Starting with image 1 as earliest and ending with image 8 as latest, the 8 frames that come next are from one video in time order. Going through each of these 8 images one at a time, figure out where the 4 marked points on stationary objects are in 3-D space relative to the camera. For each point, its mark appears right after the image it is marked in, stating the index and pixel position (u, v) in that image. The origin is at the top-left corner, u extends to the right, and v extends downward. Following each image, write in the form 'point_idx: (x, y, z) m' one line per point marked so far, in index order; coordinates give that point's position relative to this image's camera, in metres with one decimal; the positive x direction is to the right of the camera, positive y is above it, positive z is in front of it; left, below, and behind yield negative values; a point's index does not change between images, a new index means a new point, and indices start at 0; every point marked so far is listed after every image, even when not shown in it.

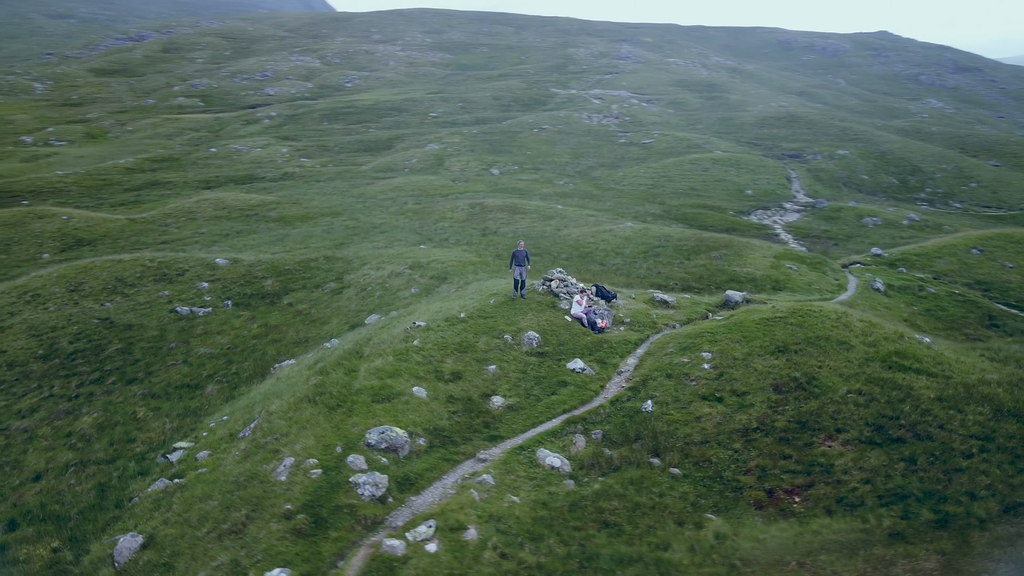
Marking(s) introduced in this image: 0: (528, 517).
0: (+0.2, -5.3, +17.9) m
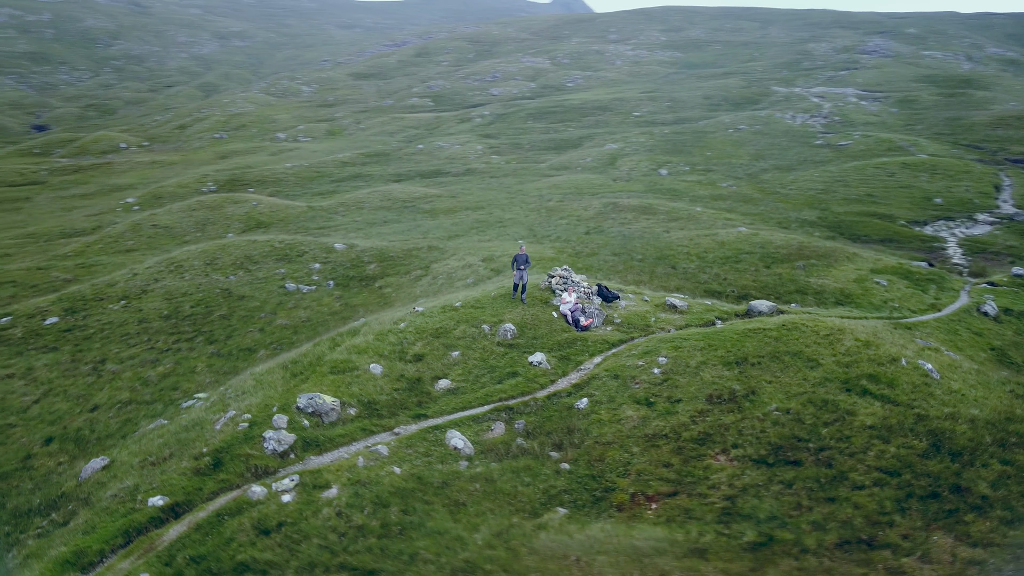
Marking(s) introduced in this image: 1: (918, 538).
0: (-3.1, -4.9, +19.5) m
1: (+8.0, -5.0, +15.7) m
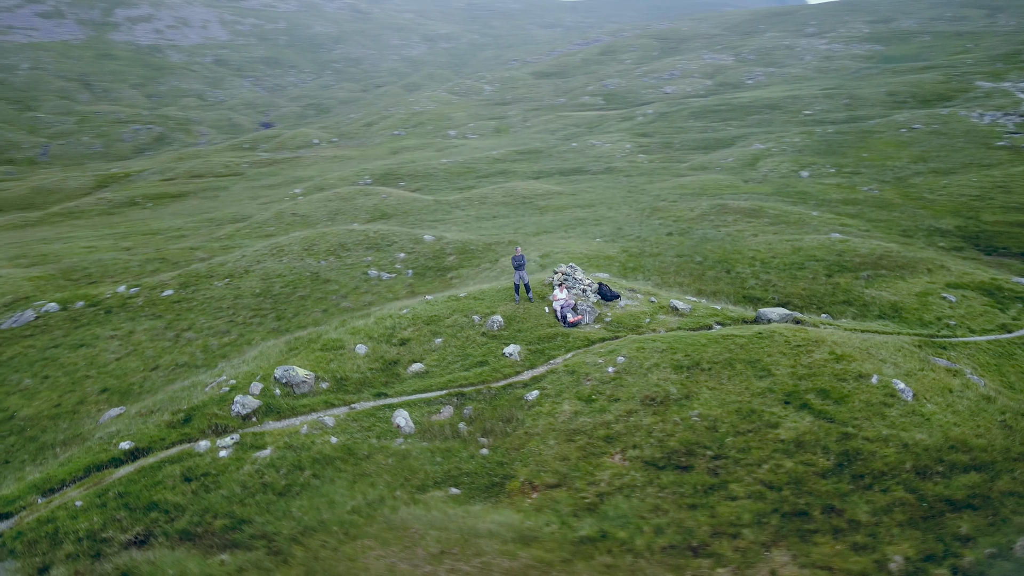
0: (-5.4, -4.5, +21.5) m
1: (+4.5, -5.1, +15.2) m
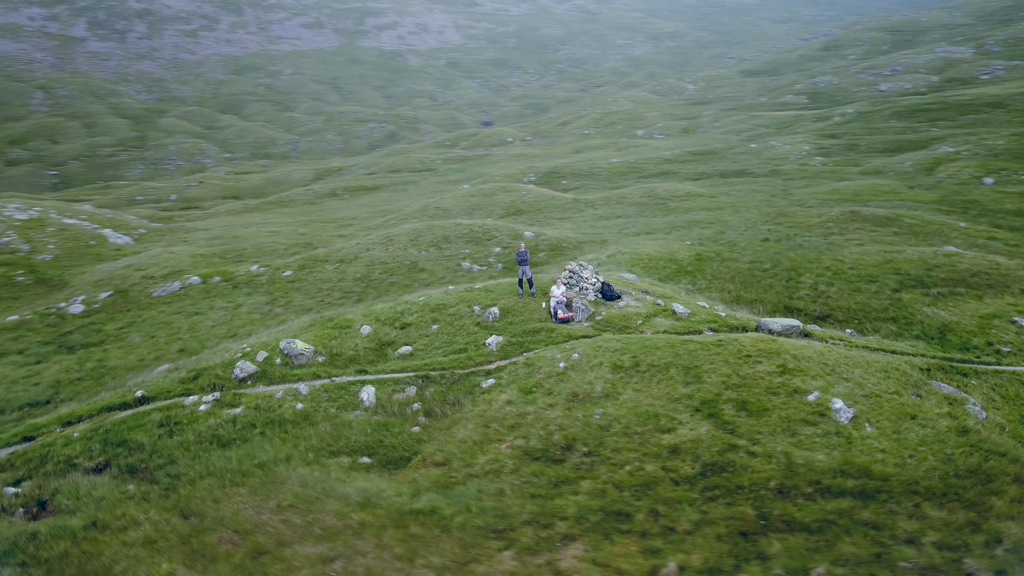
0: (-7.3, -3.9, +24.3) m
1: (+0.6, -5.1, +15.7) m
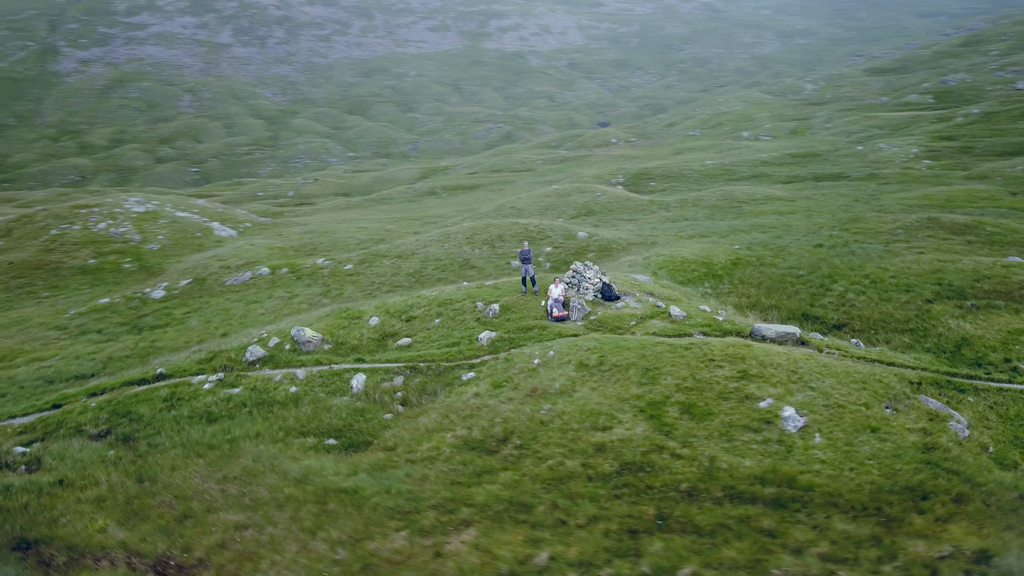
0: (-8.1, -3.6, +26.0) m
1: (-1.5, -4.9, +16.4) m
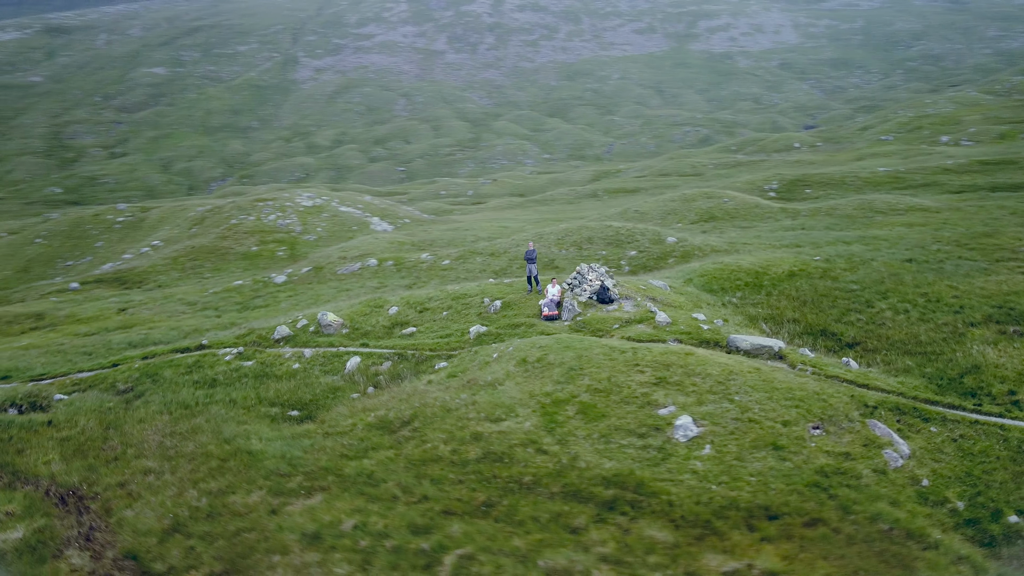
0: (-9.0, -3.1, +29.1) m
1: (-5.0, -4.6, +18.2) m
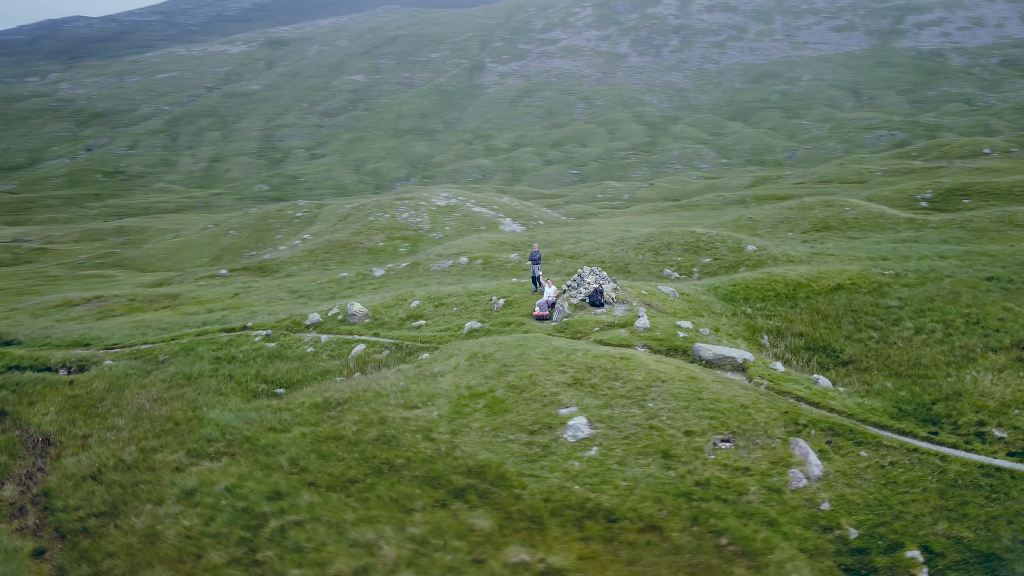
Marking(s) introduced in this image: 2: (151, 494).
0: (-9.3, -2.6, +32.0) m
1: (-7.8, -4.3, +20.5) m
2: (-8.3, -4.7, +18.0) m
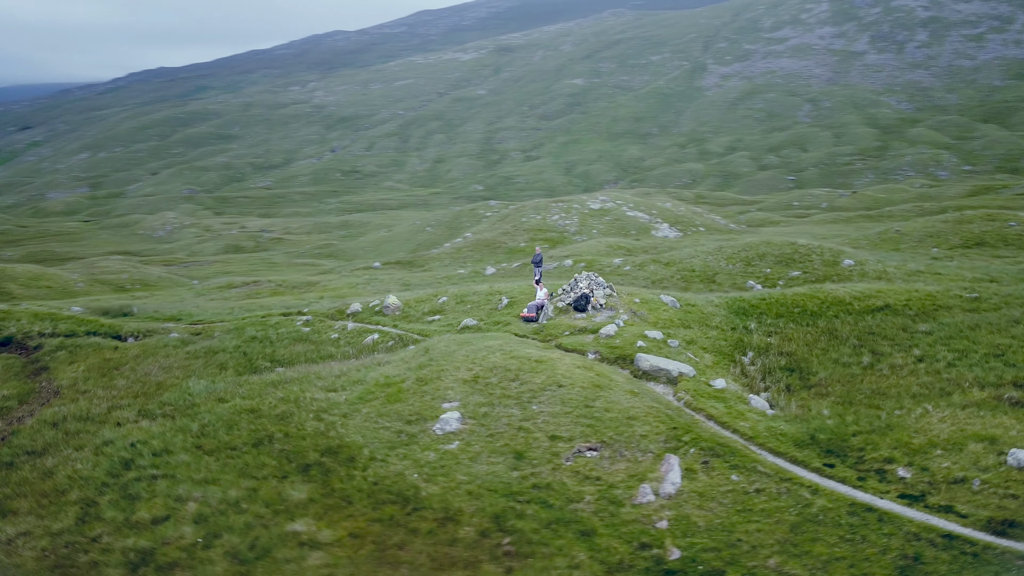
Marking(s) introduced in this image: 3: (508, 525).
0: (-9.2, -2.2, +35.3) m
1: (-10.7, -3.8, +23.7) m
2: (-11.8, -4.2, +21.5) m
3: (0.0, -5.1, +17.0) m
